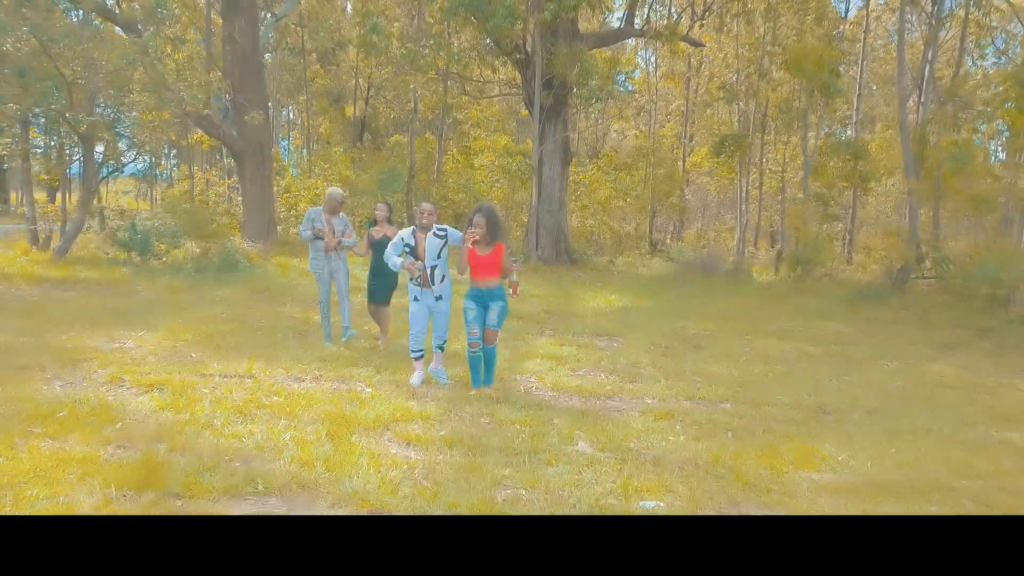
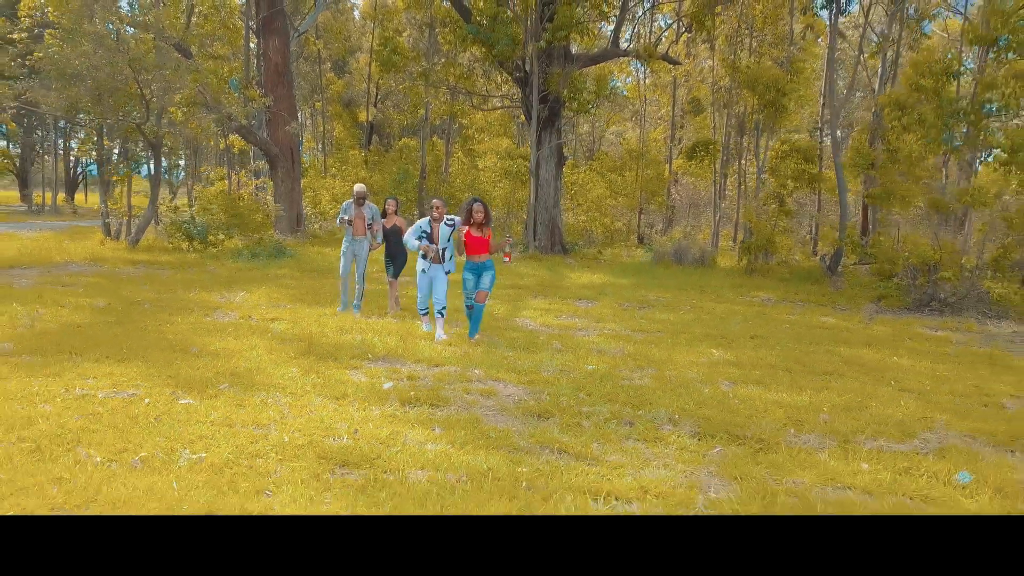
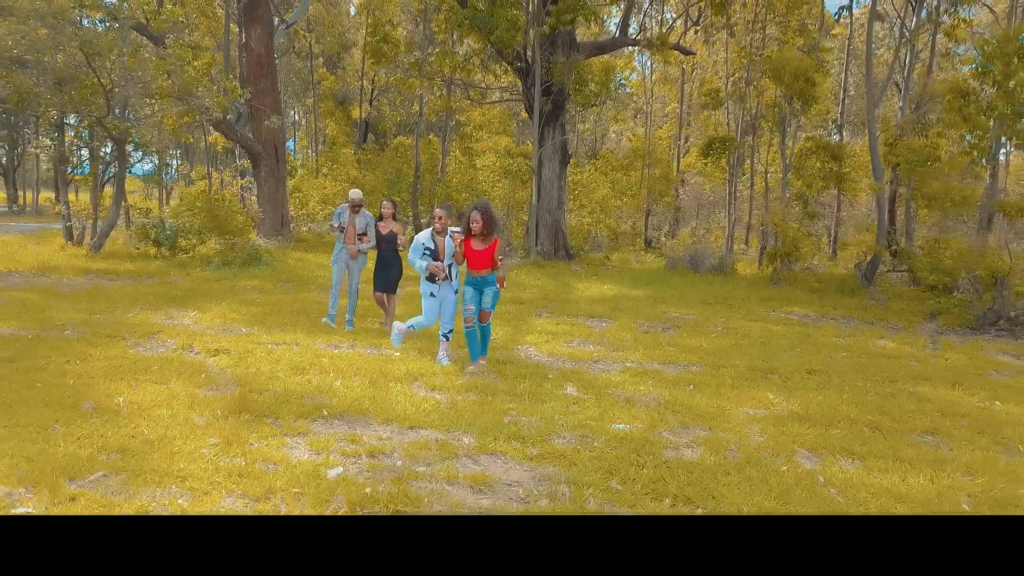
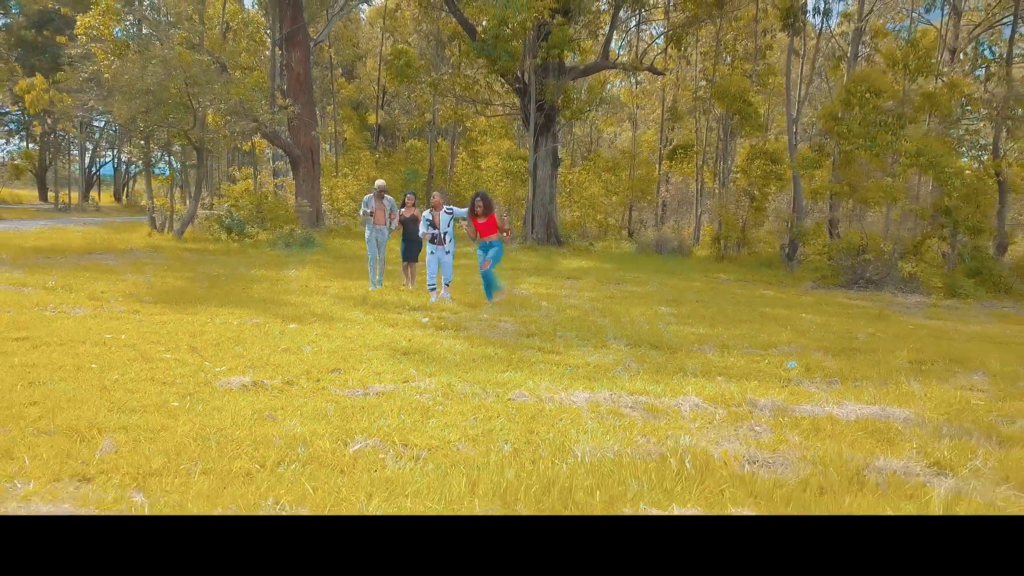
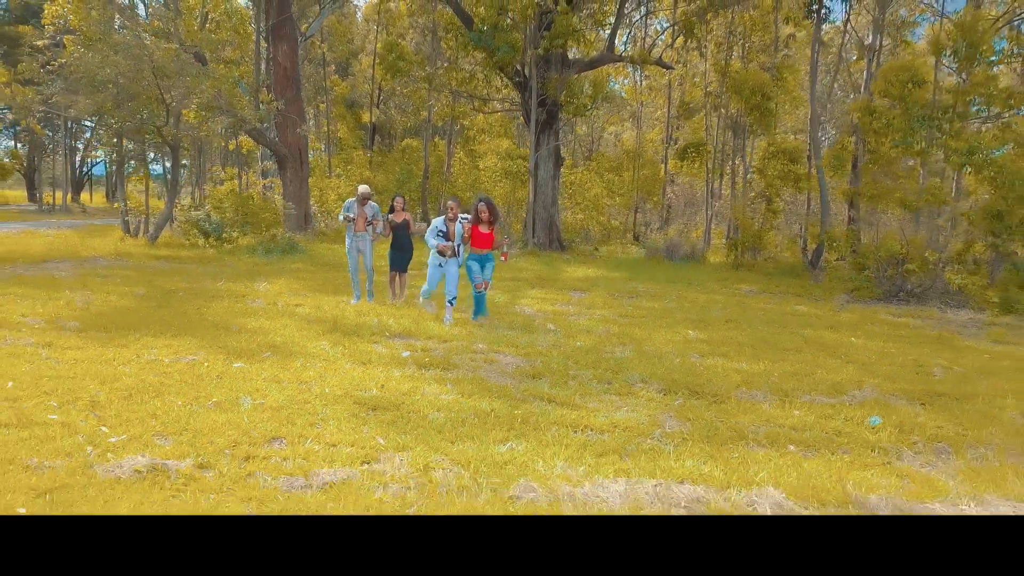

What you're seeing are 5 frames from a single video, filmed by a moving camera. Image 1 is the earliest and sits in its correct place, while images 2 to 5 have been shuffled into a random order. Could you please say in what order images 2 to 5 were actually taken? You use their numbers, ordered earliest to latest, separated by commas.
3, 2, 5, 4
